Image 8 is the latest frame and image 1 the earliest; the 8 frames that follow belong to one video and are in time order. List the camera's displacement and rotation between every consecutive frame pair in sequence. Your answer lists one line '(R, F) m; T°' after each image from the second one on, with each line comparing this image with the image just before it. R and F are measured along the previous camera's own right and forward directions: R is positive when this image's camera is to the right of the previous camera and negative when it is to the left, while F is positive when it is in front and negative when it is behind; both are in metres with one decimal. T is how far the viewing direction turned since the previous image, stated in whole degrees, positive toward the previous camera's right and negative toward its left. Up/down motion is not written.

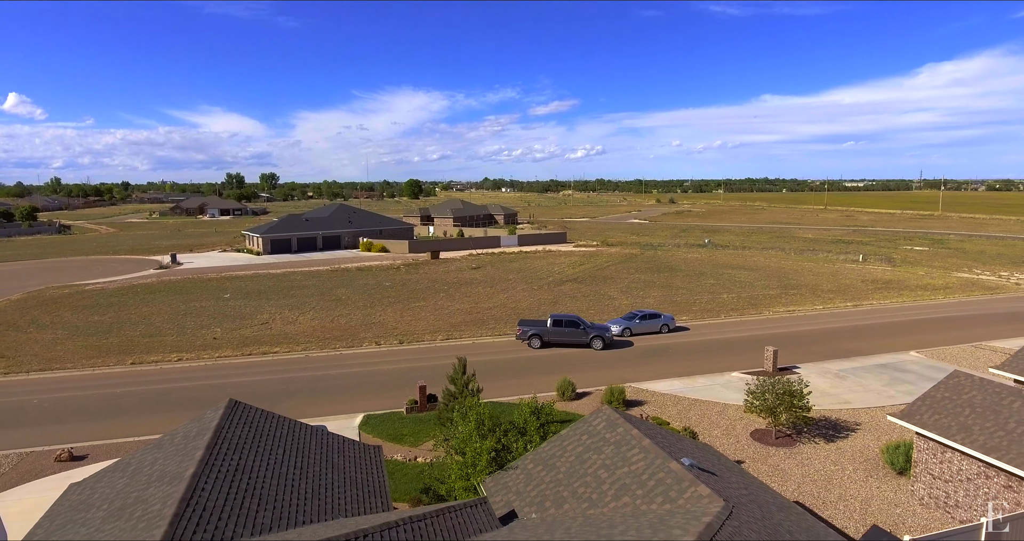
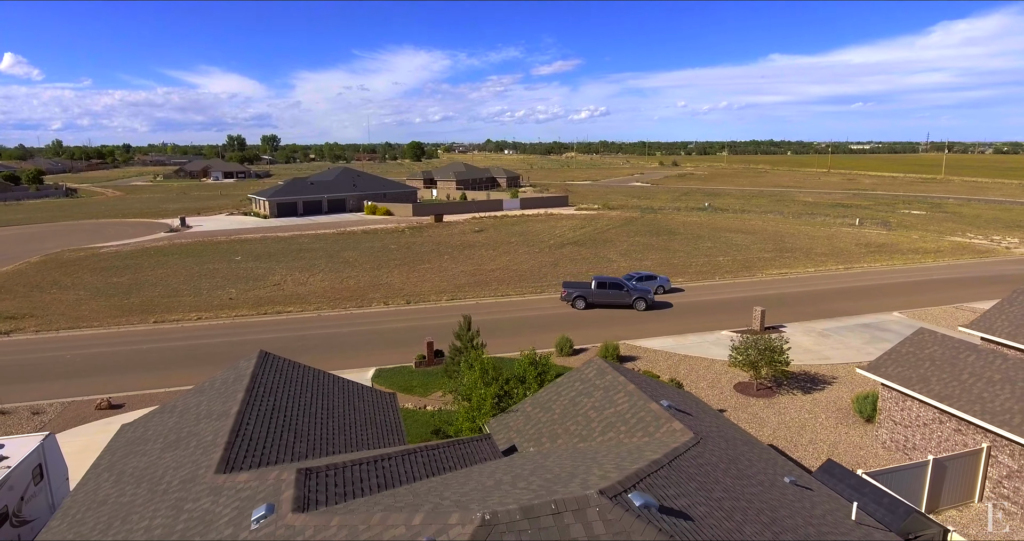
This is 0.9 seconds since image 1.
(0.0, -1.5) m; 0°
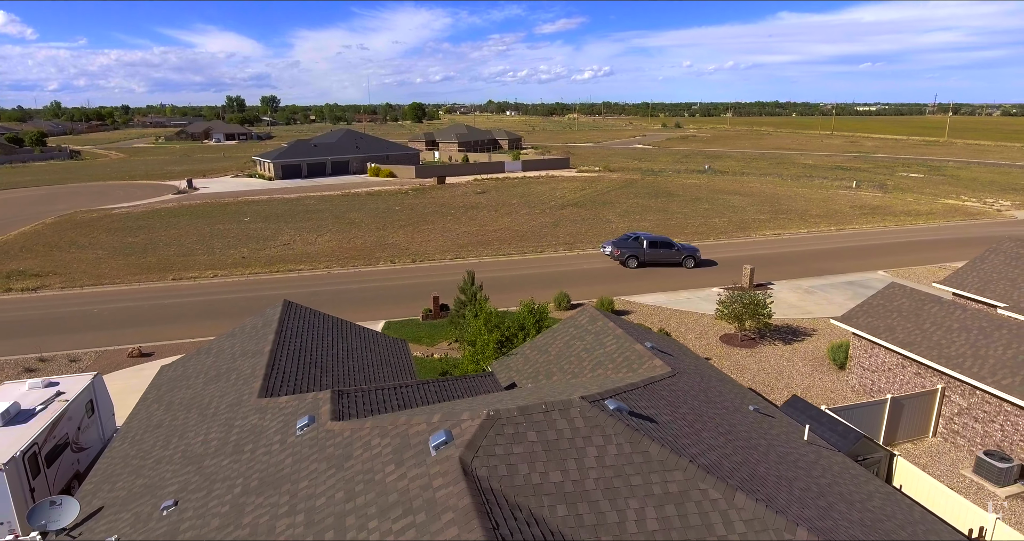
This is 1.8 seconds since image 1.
(0.0, -1.5) m; 0°
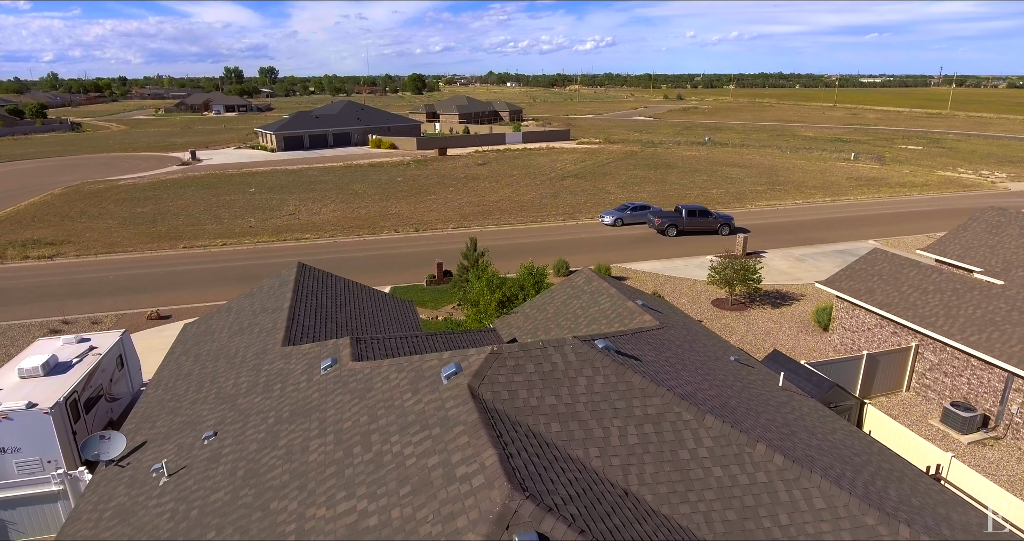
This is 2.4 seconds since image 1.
(0.0, -1.1) m; 0°
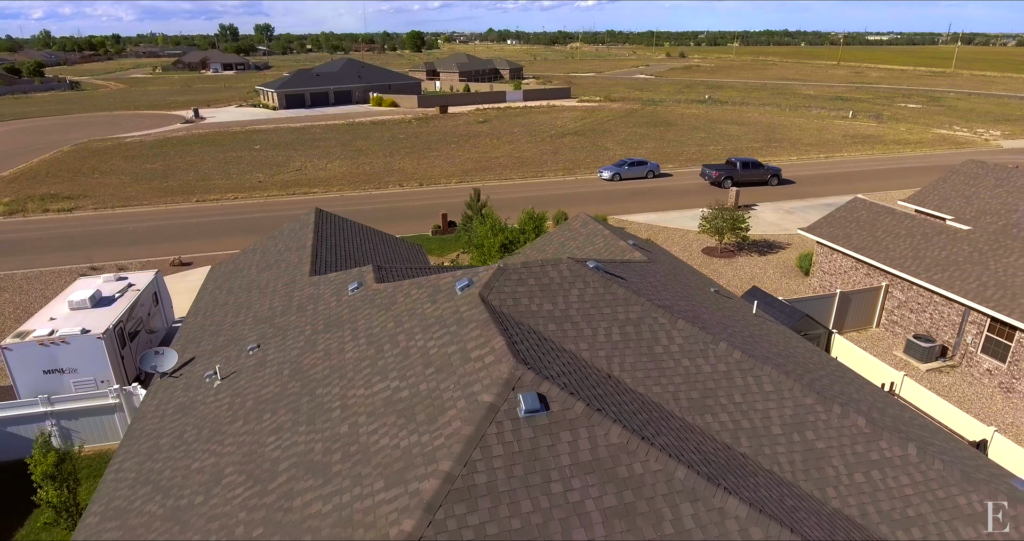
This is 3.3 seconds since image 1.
(-0.1, -1.5) m; 0°
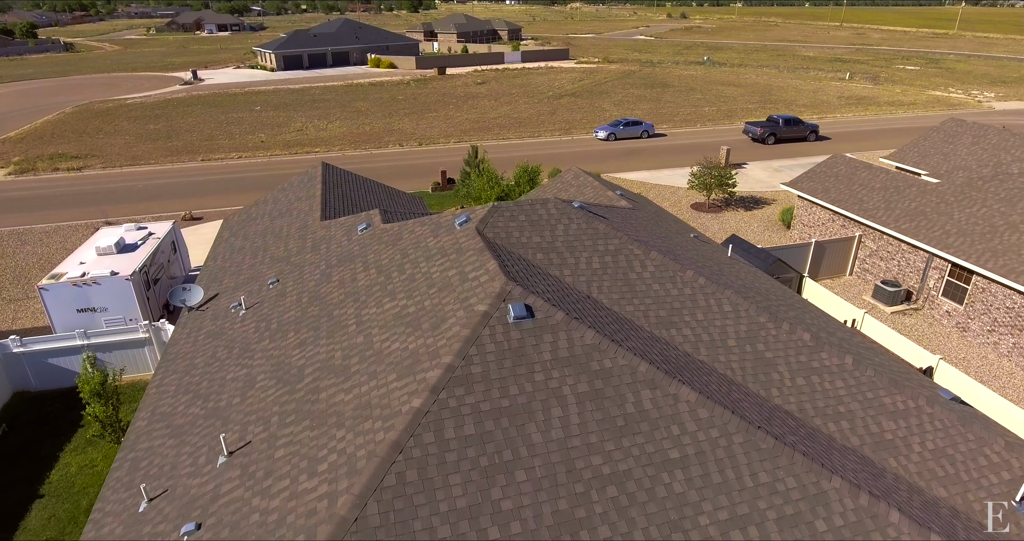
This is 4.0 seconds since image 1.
(+0.1, -1.3) m; 0°
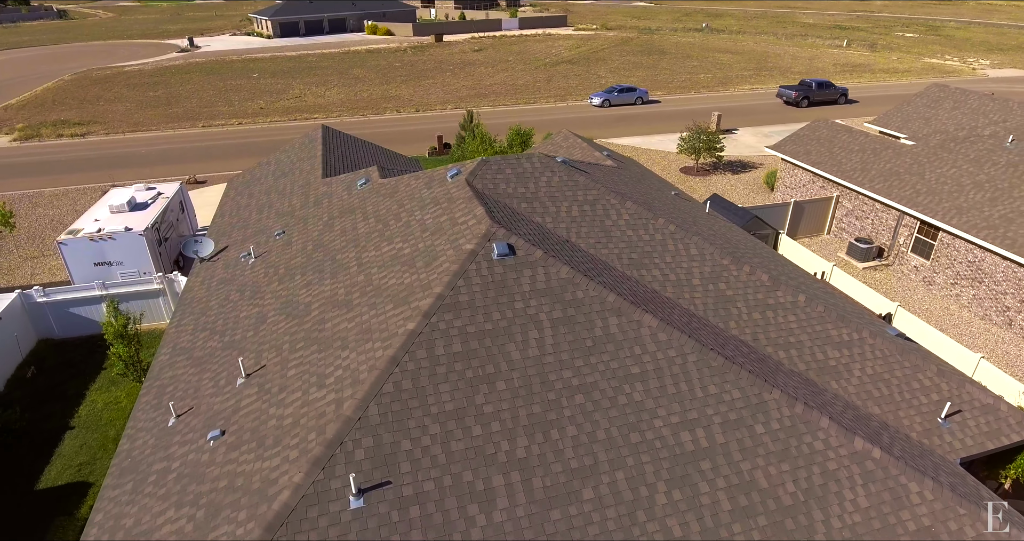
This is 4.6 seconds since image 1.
(+0.2, -1.1) m; 0°
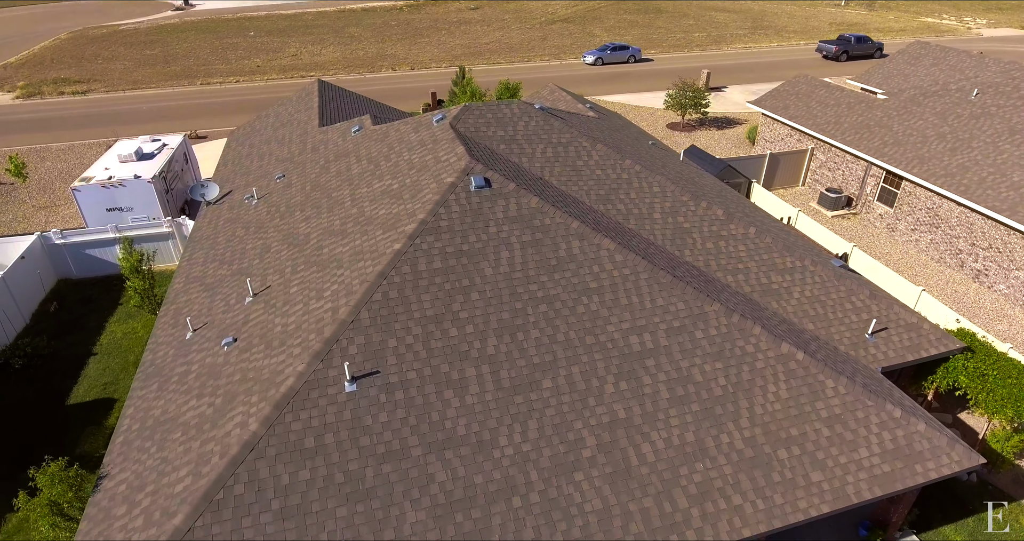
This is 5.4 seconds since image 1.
(+0.4, -1.3) m; 0°
